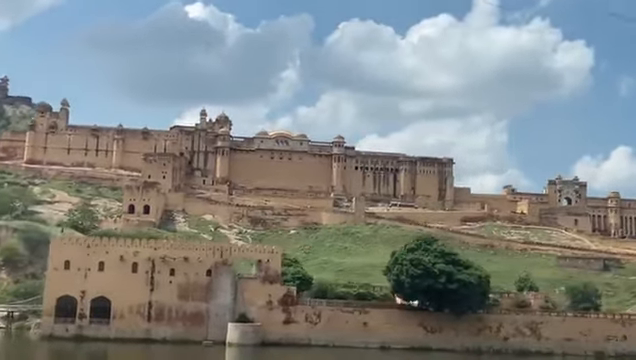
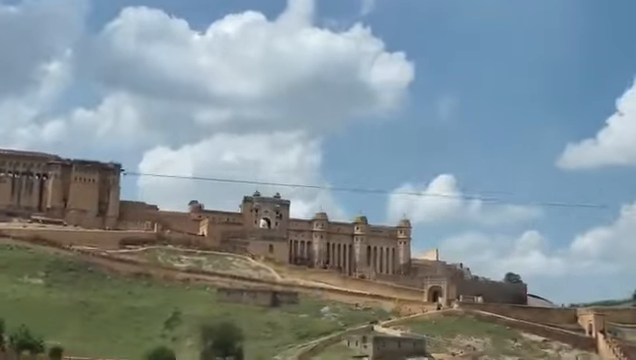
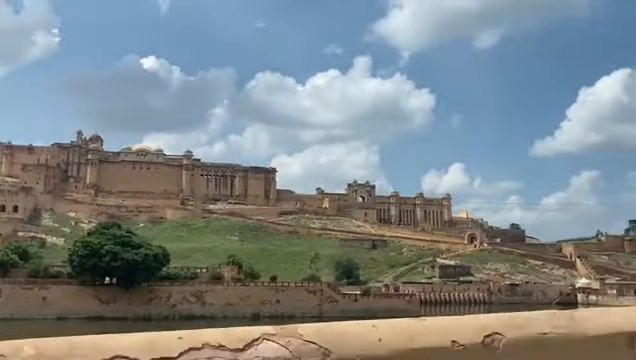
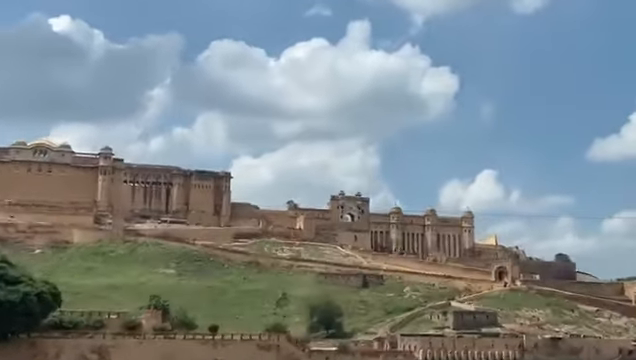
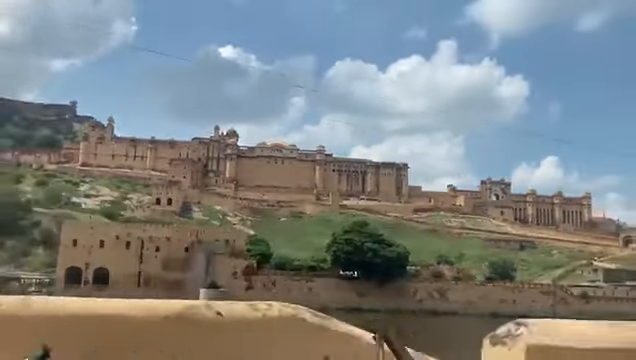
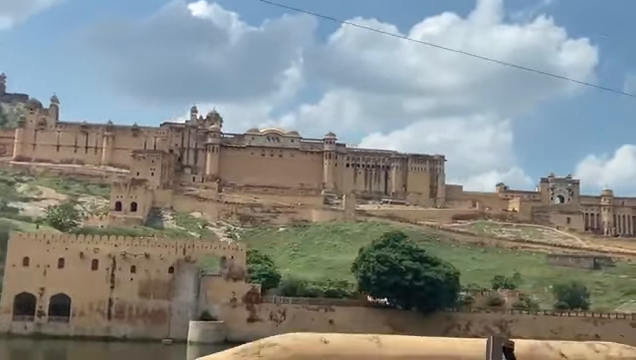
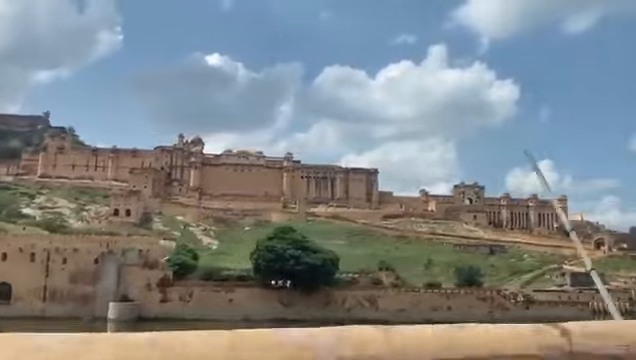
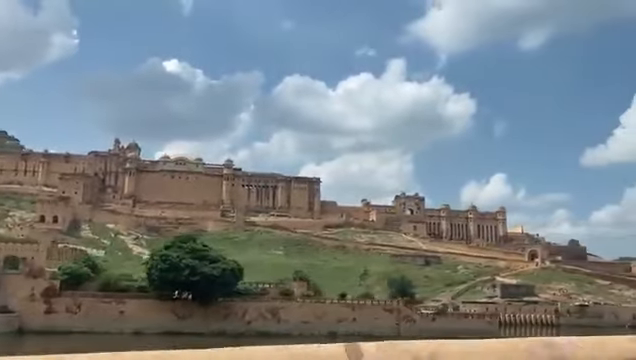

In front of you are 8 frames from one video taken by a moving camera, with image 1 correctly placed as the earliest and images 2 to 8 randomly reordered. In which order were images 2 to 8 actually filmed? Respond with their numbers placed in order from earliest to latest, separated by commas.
6, 5, 7, 8, 3, 4, 2
